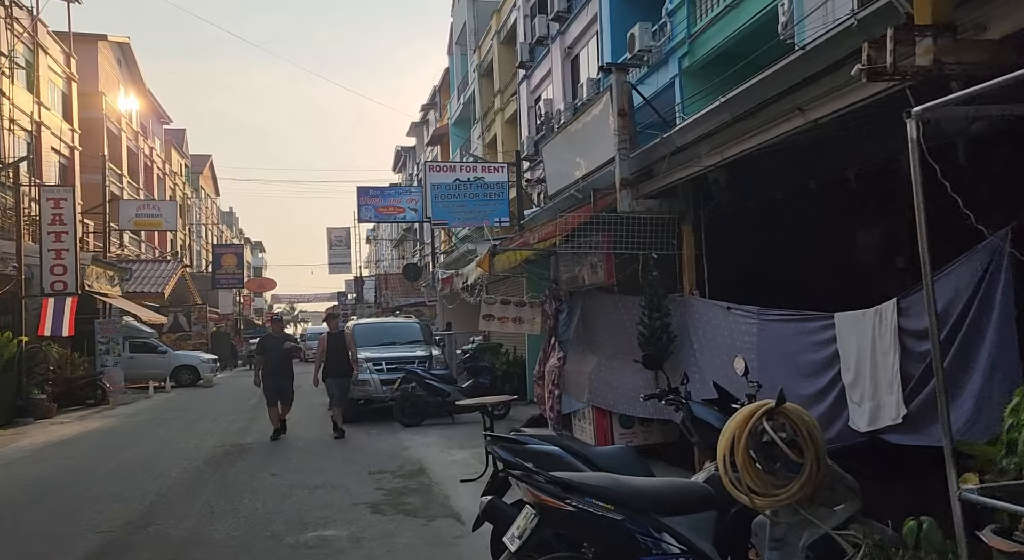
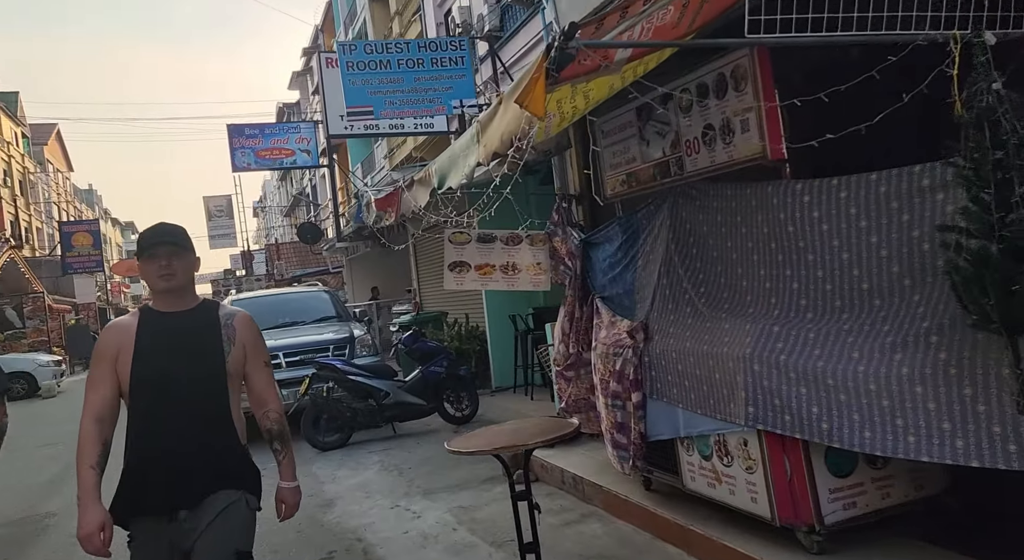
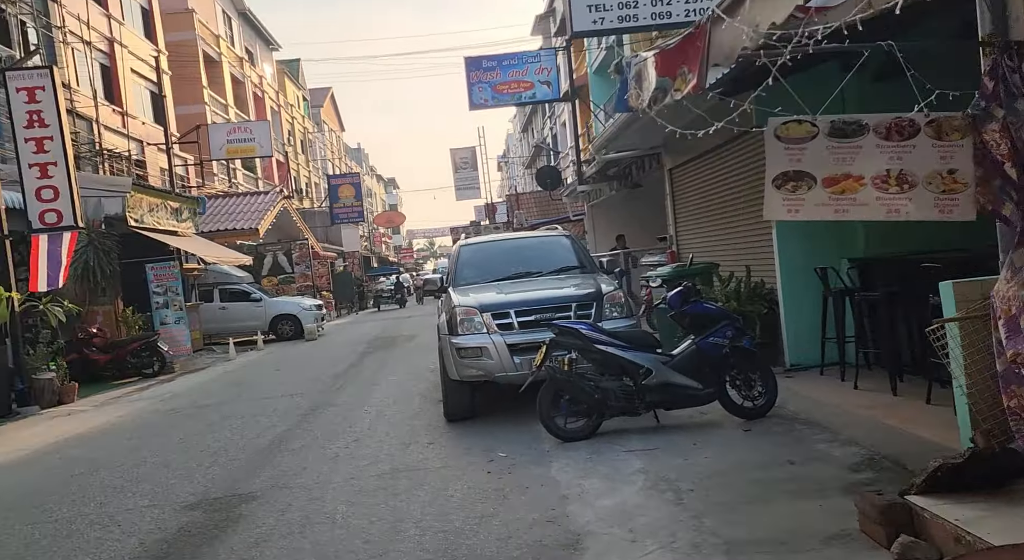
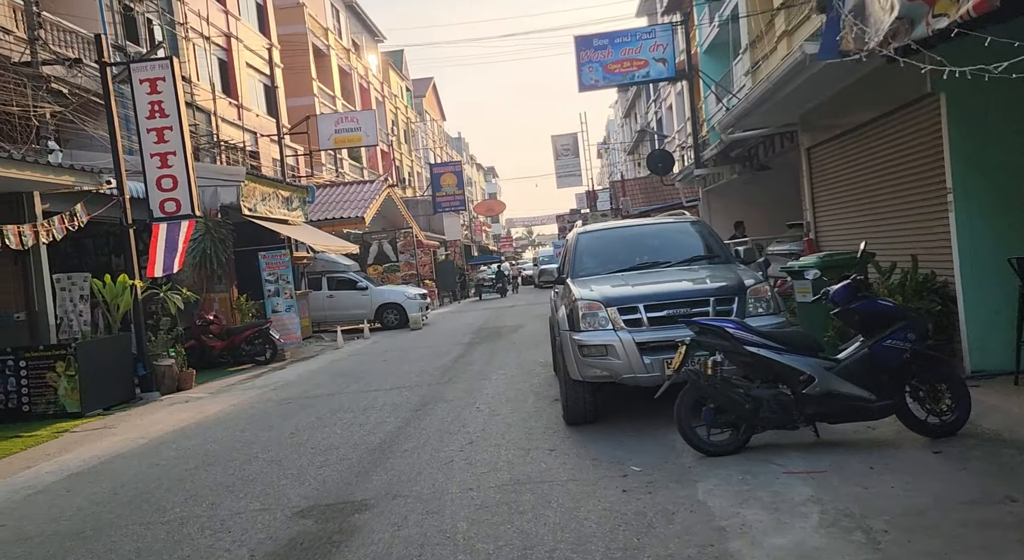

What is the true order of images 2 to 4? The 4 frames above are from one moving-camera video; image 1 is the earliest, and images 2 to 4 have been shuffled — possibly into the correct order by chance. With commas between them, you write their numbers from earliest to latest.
2, 3, 4
